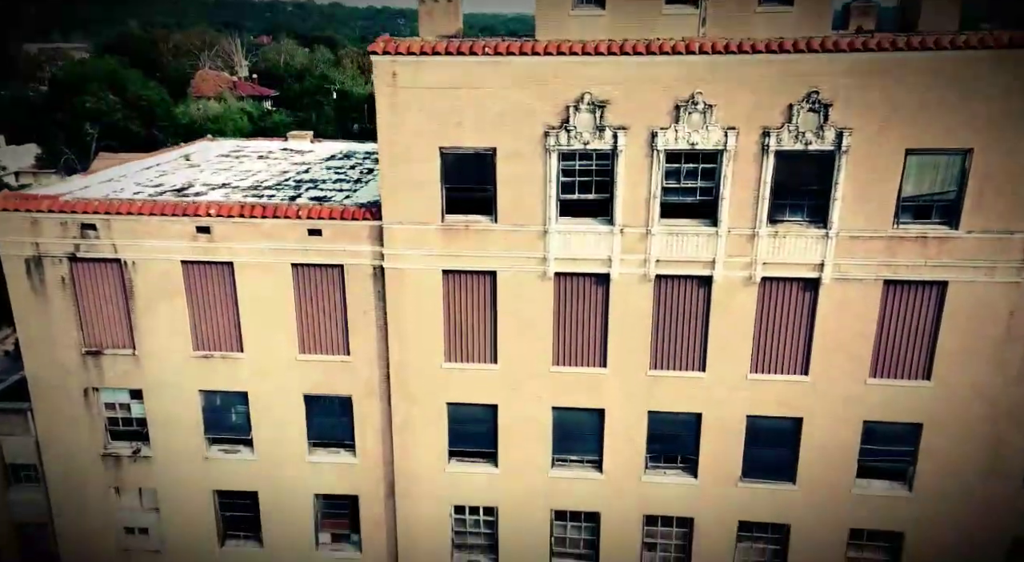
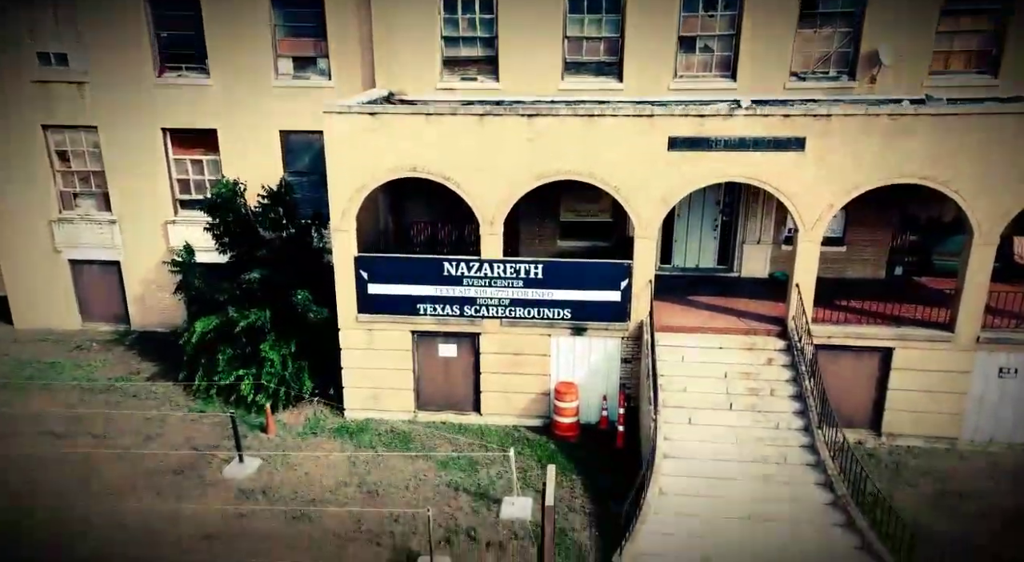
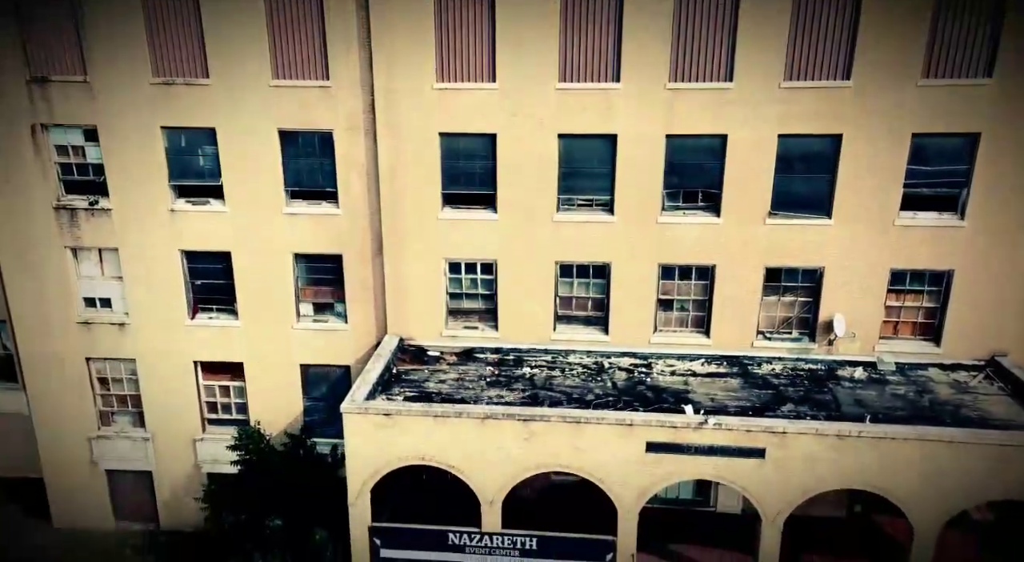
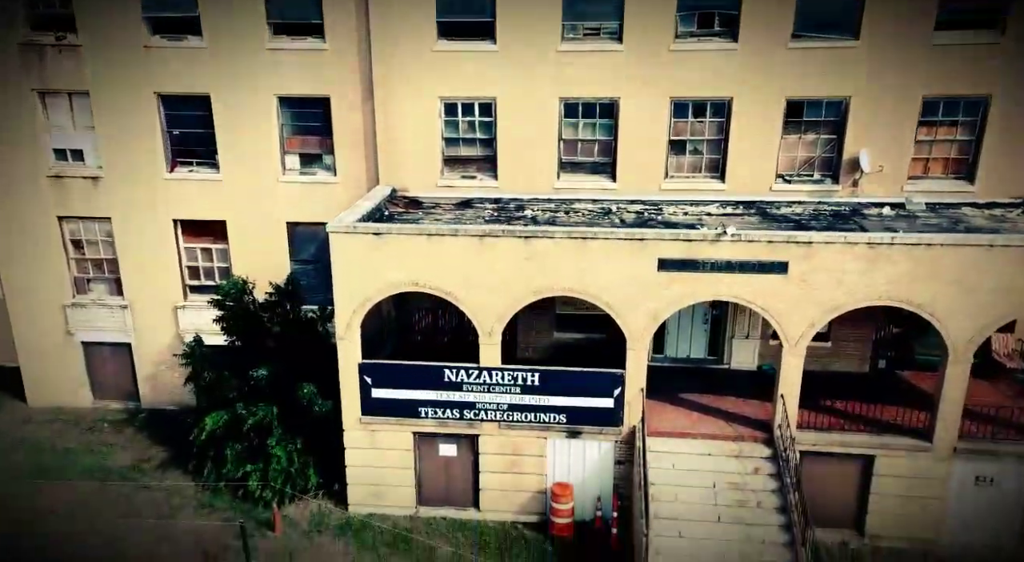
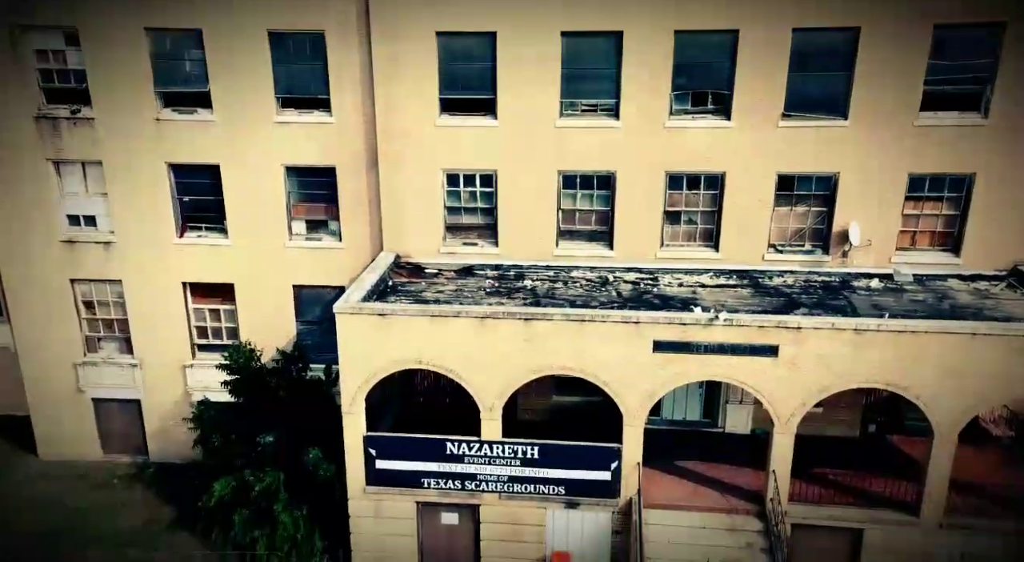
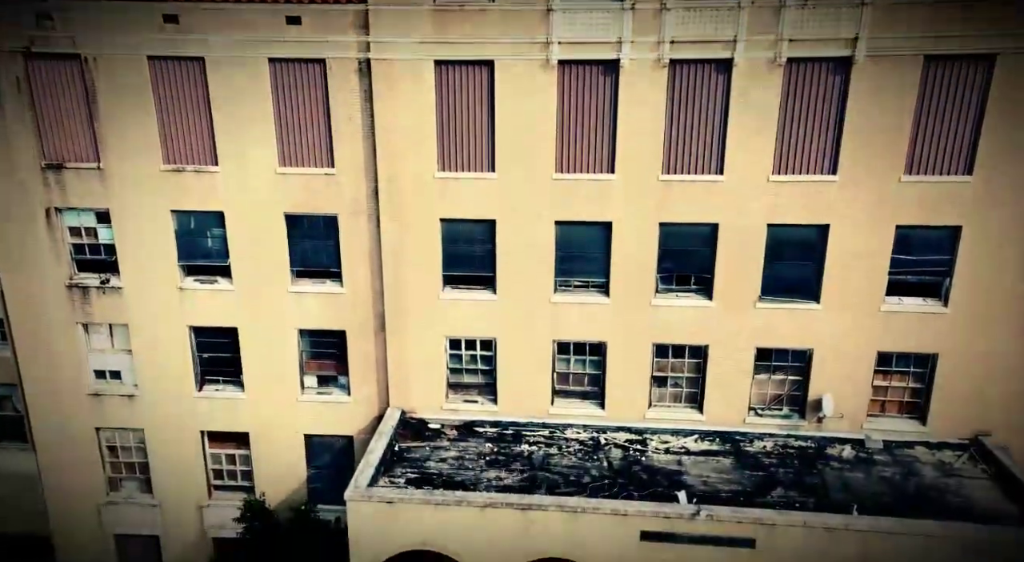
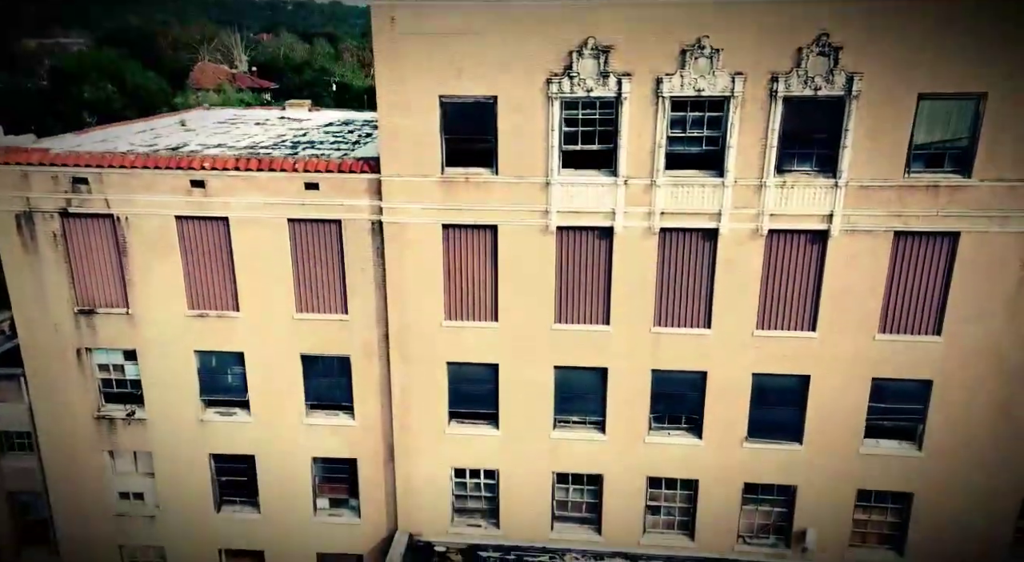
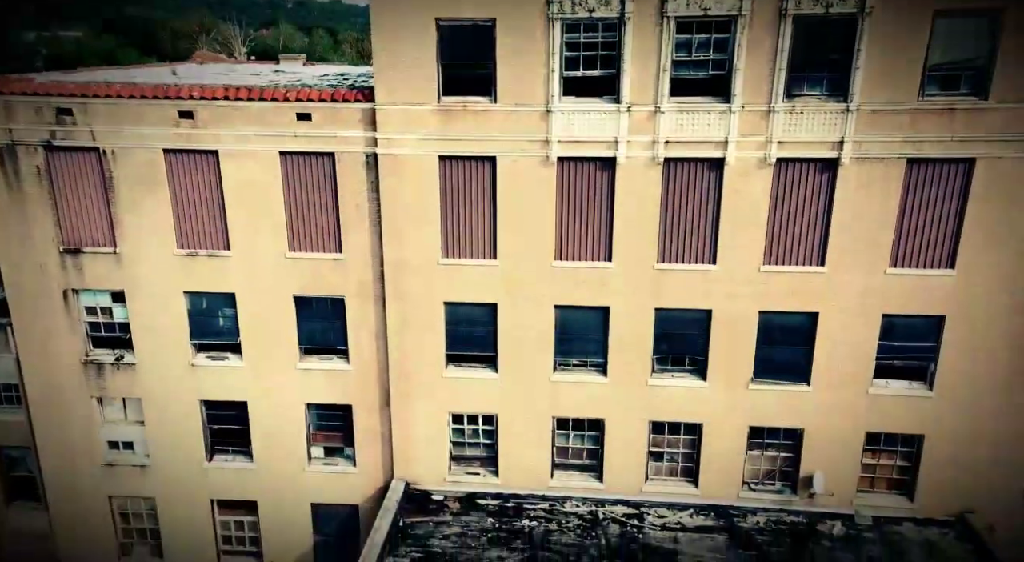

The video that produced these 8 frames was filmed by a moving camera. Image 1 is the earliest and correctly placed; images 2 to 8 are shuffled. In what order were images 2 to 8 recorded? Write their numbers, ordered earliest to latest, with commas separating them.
7, 8, 6, 3, 5, 4, 2
